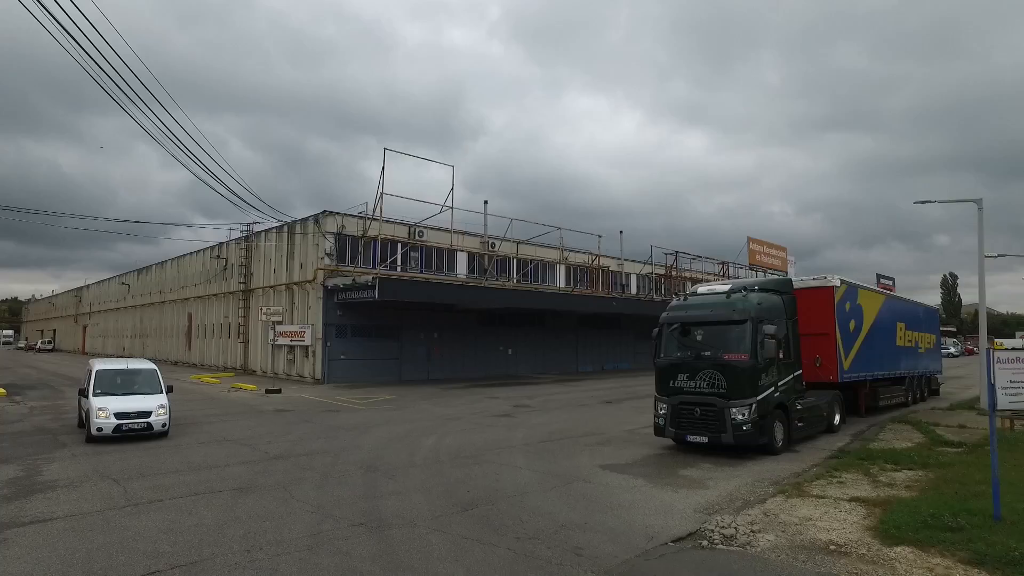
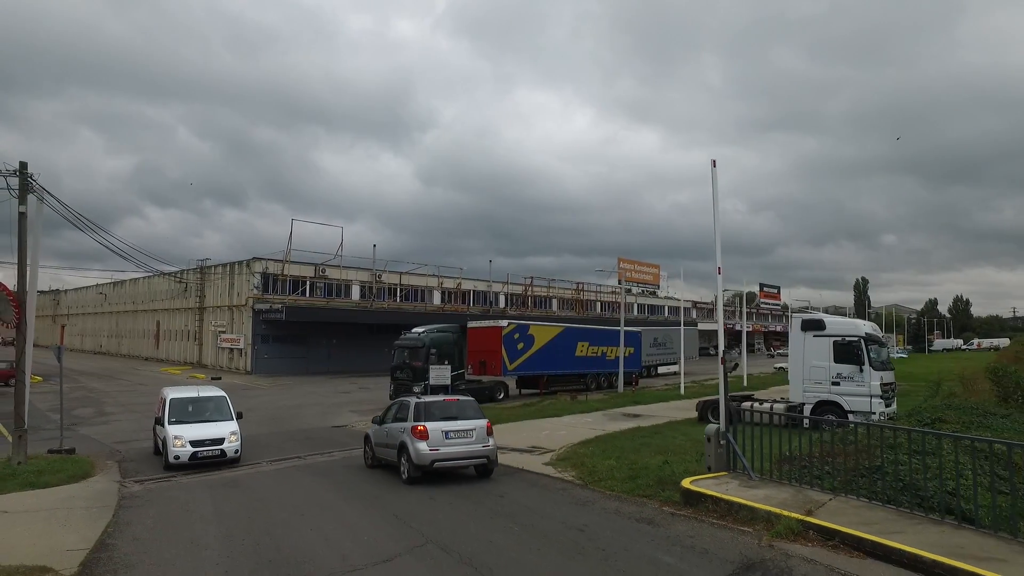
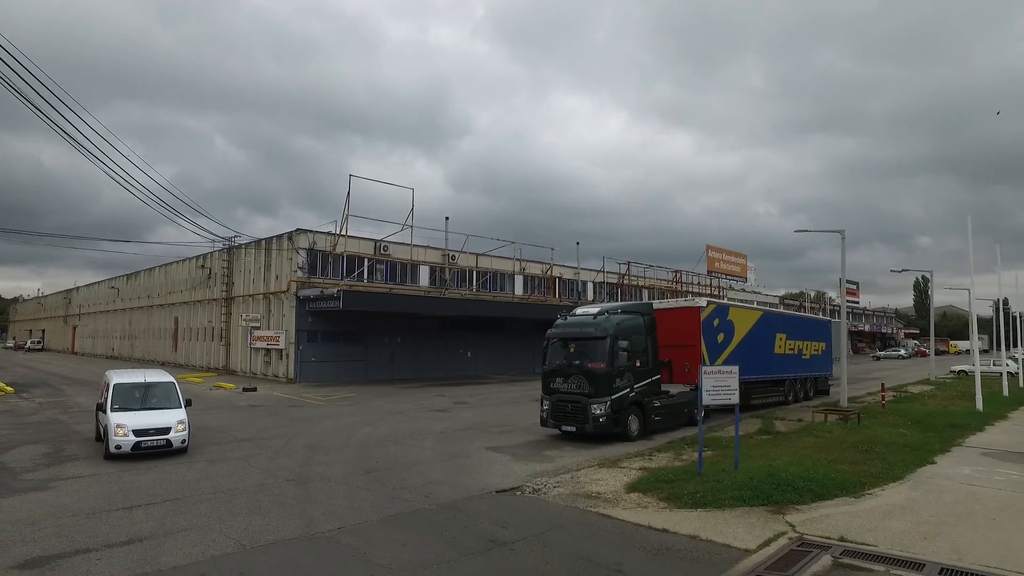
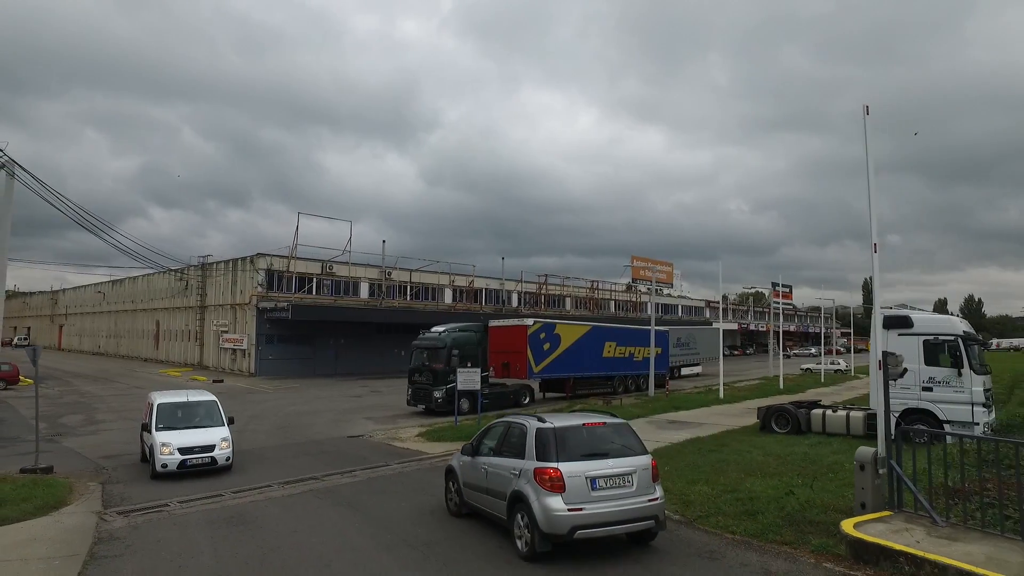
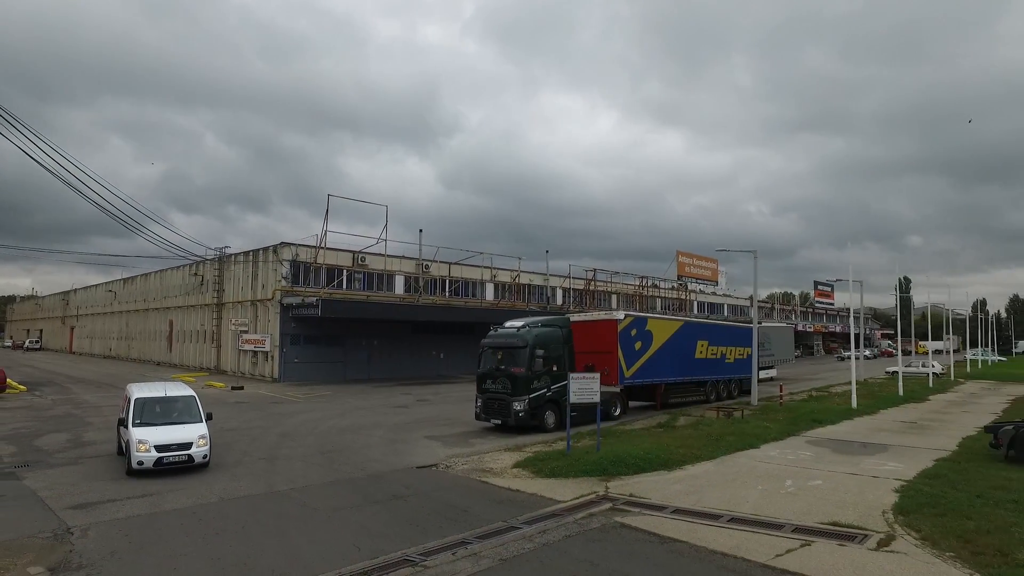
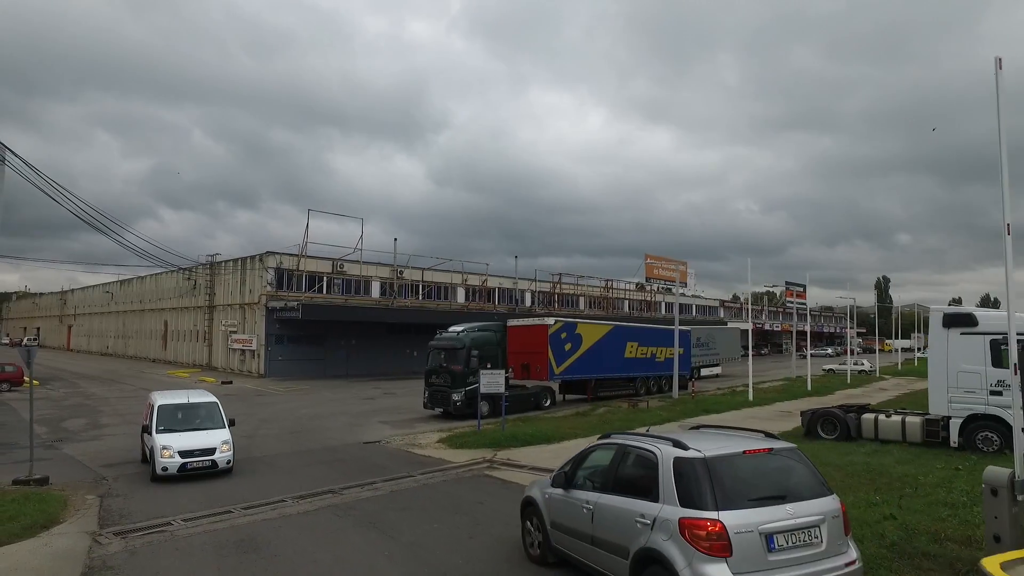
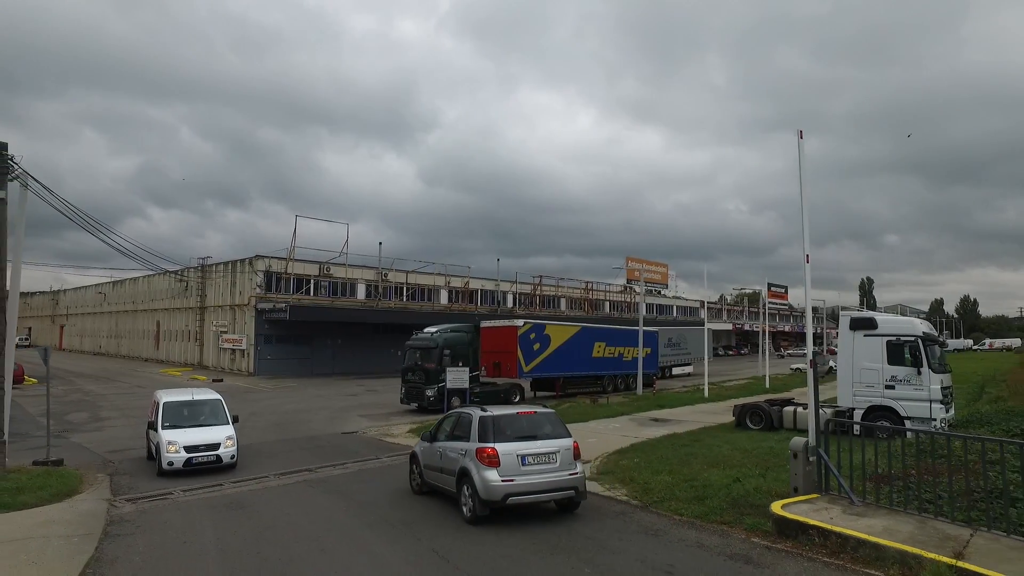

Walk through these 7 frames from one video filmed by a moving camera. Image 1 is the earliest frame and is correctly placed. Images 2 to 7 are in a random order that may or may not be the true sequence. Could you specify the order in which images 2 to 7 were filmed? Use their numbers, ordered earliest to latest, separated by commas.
3, 5, 6, 4, 7, 2
